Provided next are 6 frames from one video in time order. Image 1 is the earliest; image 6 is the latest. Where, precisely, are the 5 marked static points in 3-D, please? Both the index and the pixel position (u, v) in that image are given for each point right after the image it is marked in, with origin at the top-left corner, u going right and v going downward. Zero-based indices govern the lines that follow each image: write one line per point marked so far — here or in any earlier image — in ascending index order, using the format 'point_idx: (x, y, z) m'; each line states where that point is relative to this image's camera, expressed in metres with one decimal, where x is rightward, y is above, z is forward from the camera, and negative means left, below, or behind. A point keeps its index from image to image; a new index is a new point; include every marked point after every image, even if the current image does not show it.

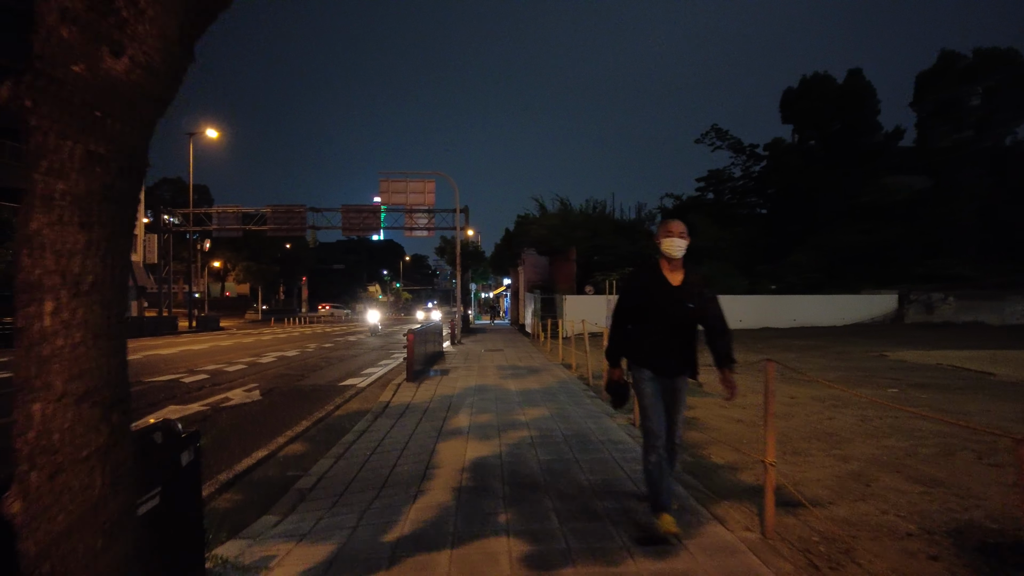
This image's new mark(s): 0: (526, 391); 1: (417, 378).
0: (+0.3, -1.9, +12.3) m
1: (-2.1, -2.0, +14.9) m
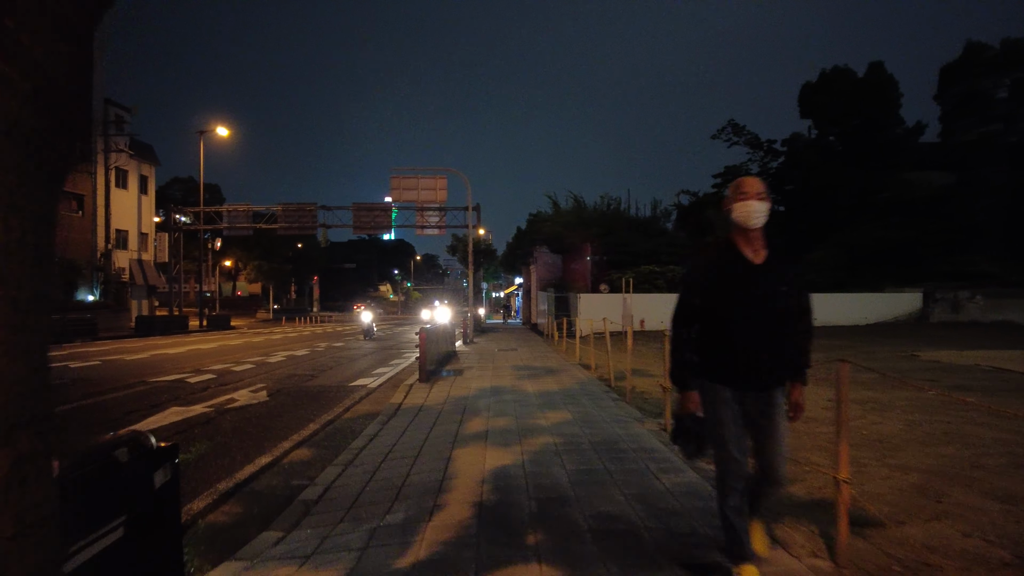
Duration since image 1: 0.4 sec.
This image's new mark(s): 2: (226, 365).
0: (+0.6, -1.9, +11.7) m
1: (-1.8, -2.0, +14.3) m
2: (-8.5, -2.3, +19.7) m
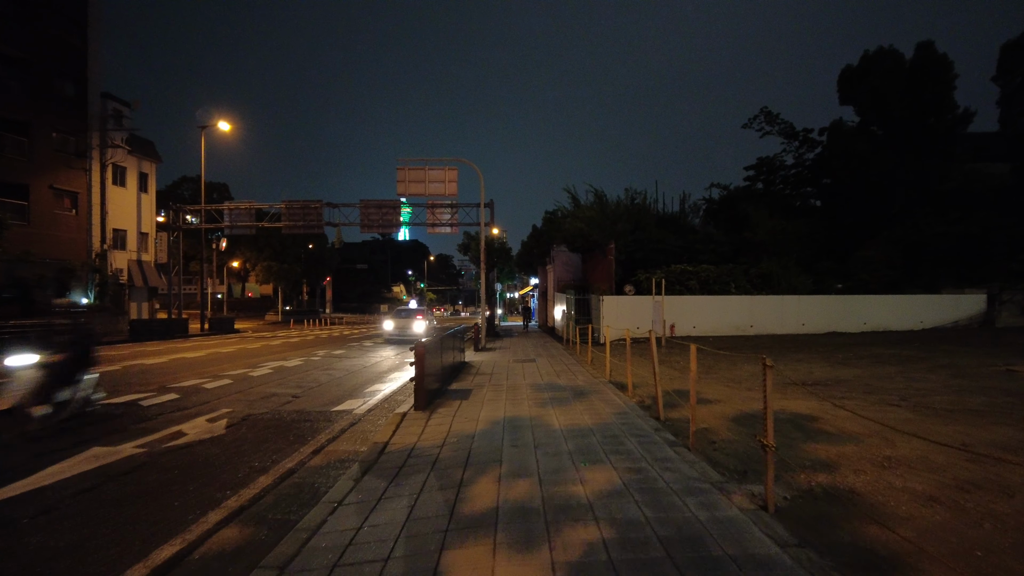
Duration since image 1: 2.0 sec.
0: (+0.9, -1.9, +8.9) m
1: (-1.4, -2.0, +11.5) m
2: (-8.1, -2.4, +17.1) m
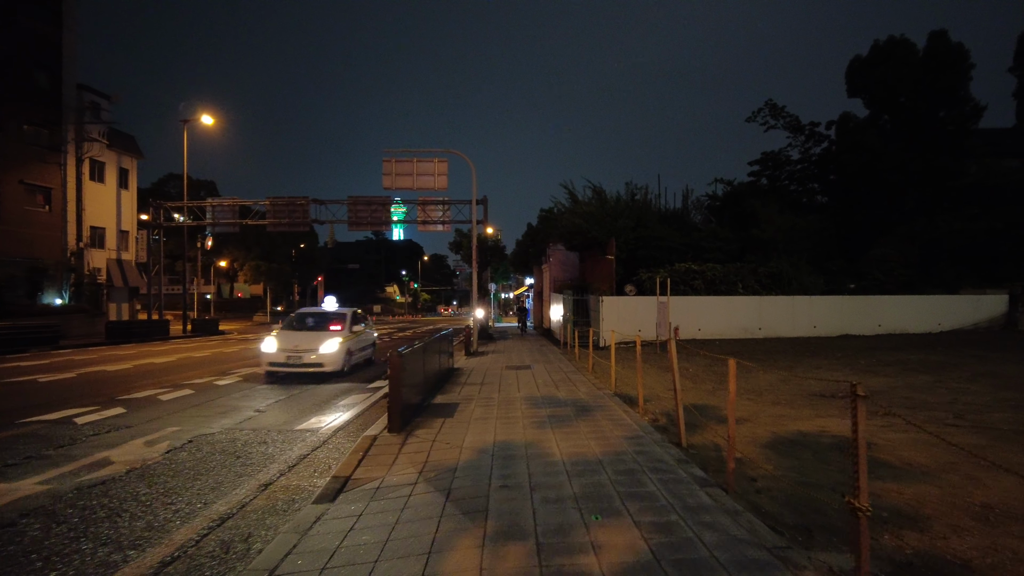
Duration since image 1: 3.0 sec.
0: (+0.8, -1.9, +7.2) m
1: (-1.6, -2.0, +9.8) m
2: (-8.2, -2.4, +15.4) m
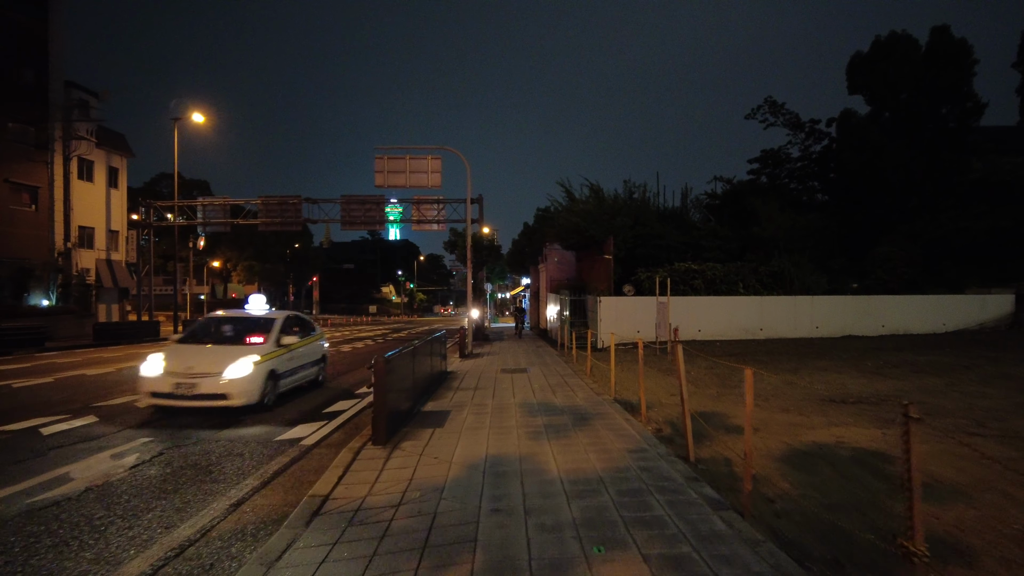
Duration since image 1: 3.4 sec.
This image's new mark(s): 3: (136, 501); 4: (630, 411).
0: (+0.7, -1.9, +6.6) m
1: (-1.6, -2.0, +9.2) m
2: (-8.4, -2.4, +14.7) m
3: (-4.1, -2.3, +7.1) m
4: (+1.9, -2.0, +10.7) m
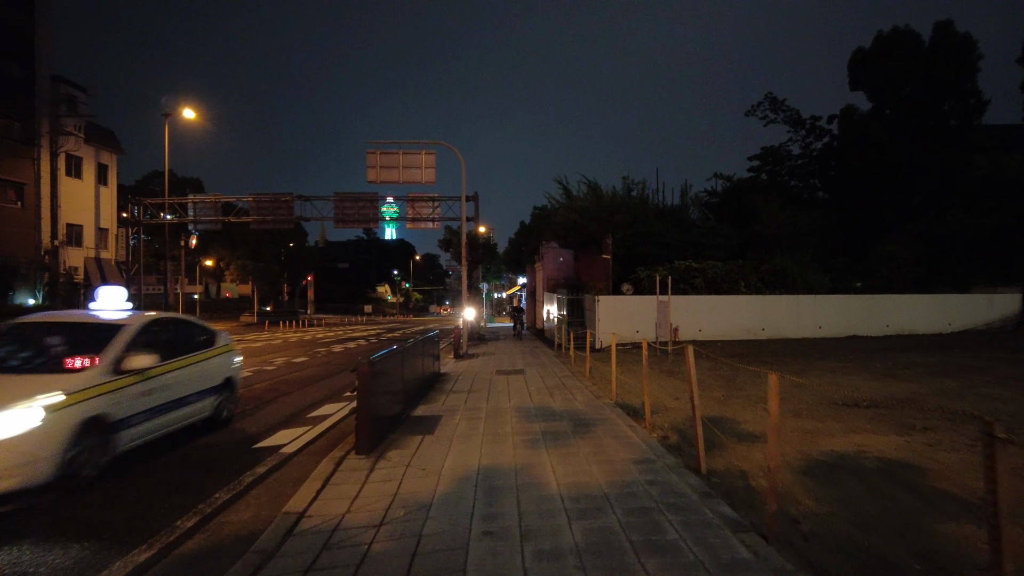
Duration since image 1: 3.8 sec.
0: (+0.7, -1.9, +5.9) m
1: (-1.7, -2.0, +8.5) m
2: (-8.4, -2.4, +14.0) m
3: (-4.1, -2.3, +6.5) m
4: (+1.8, -1.9, +10.0) m
